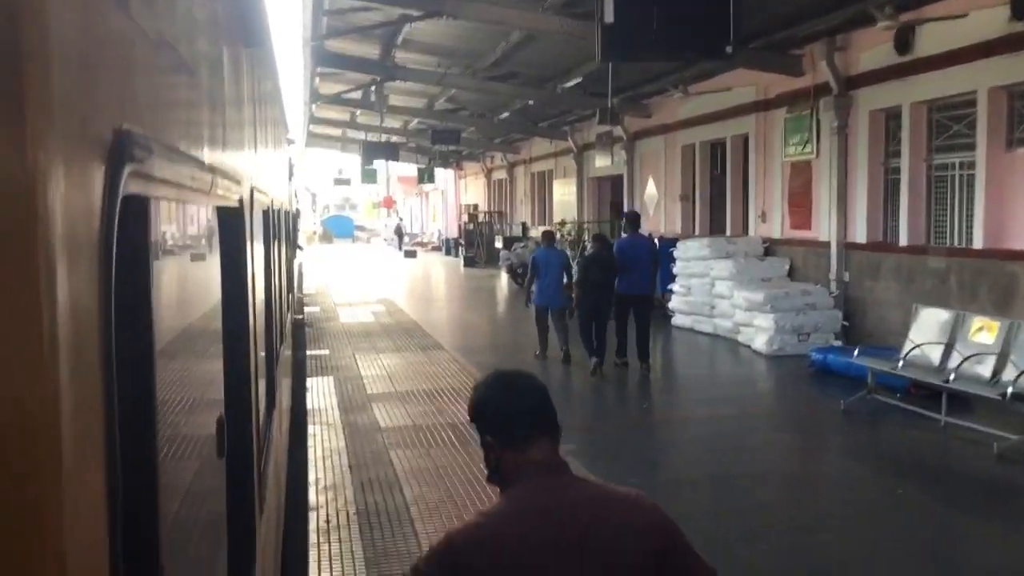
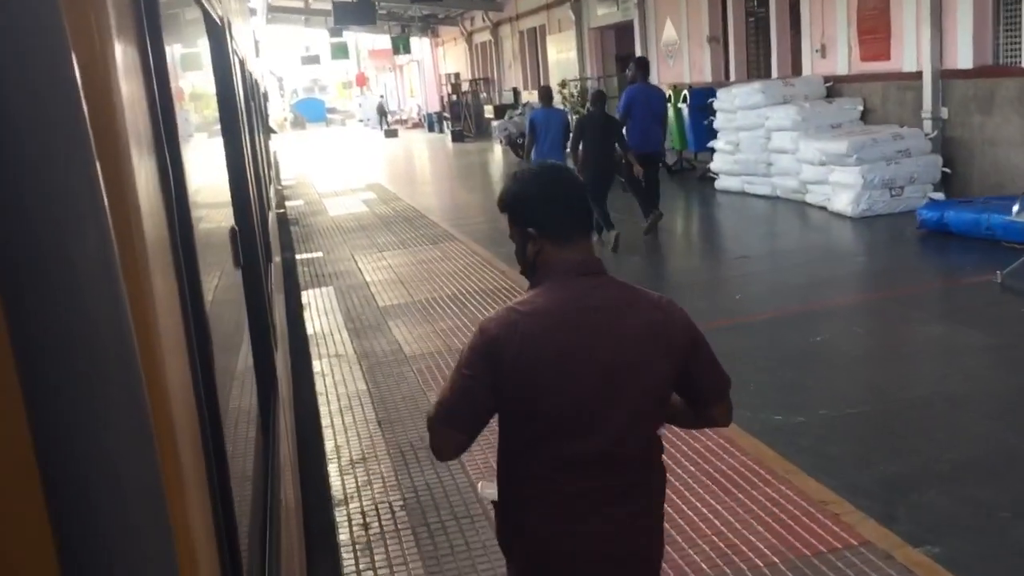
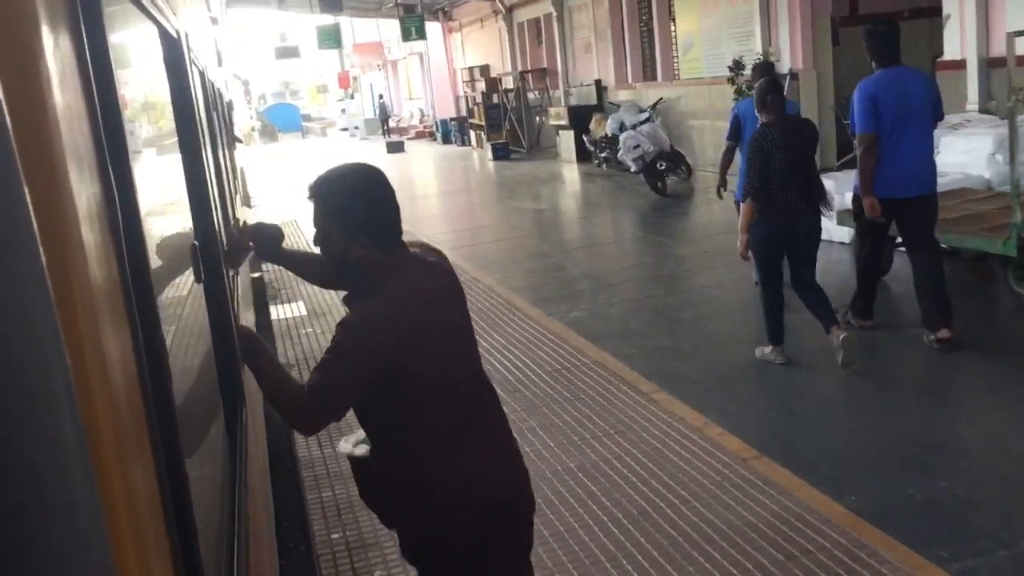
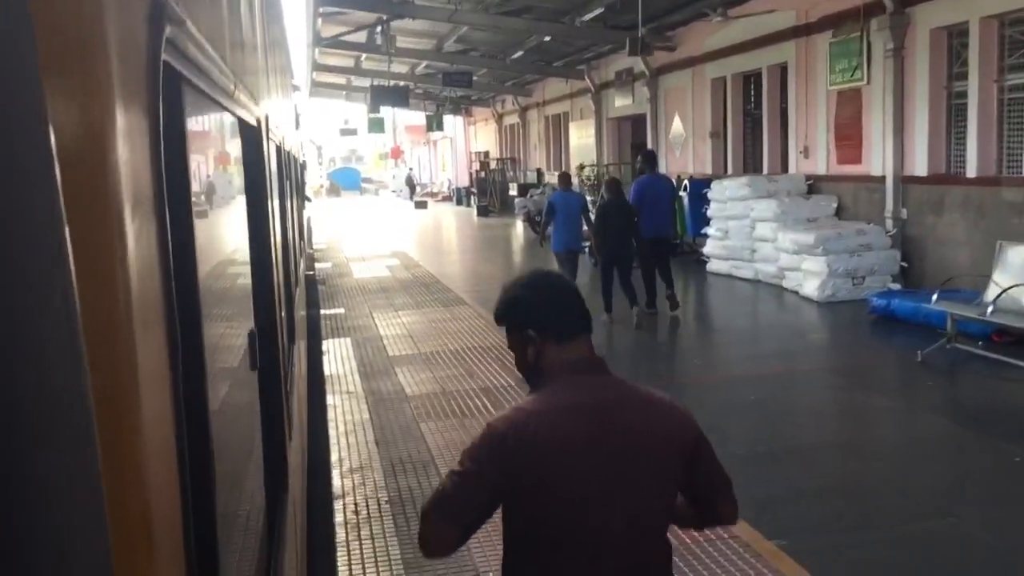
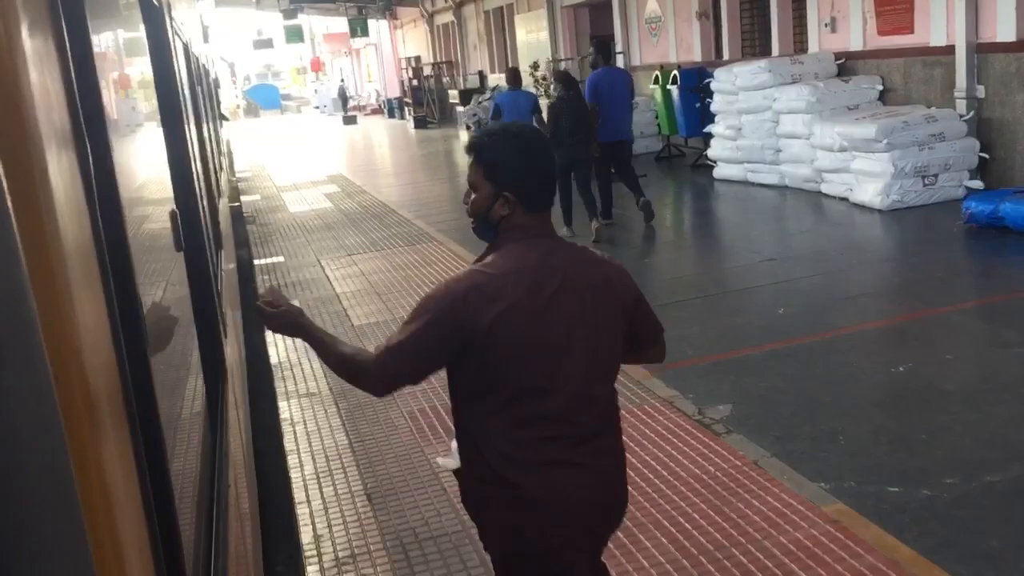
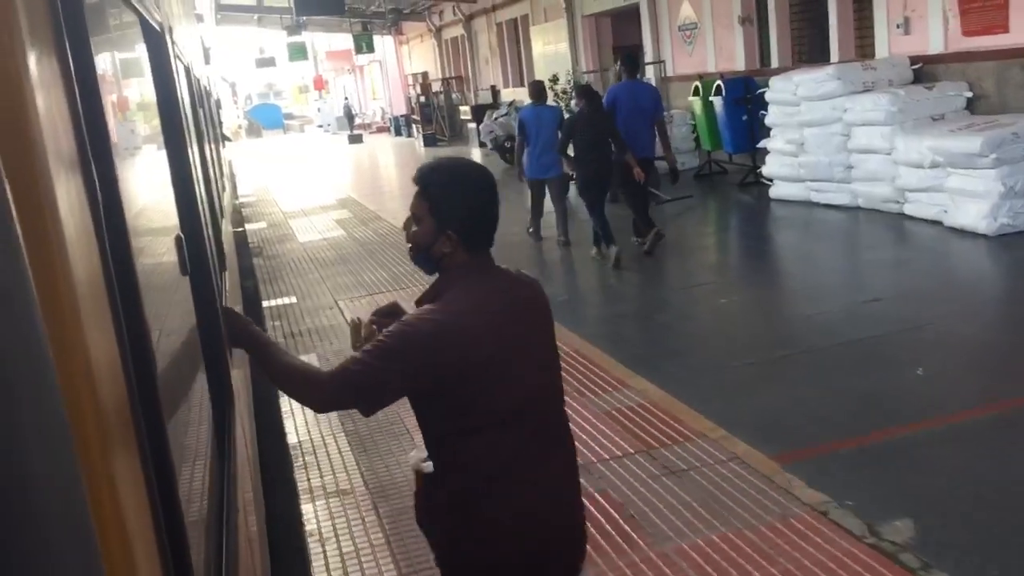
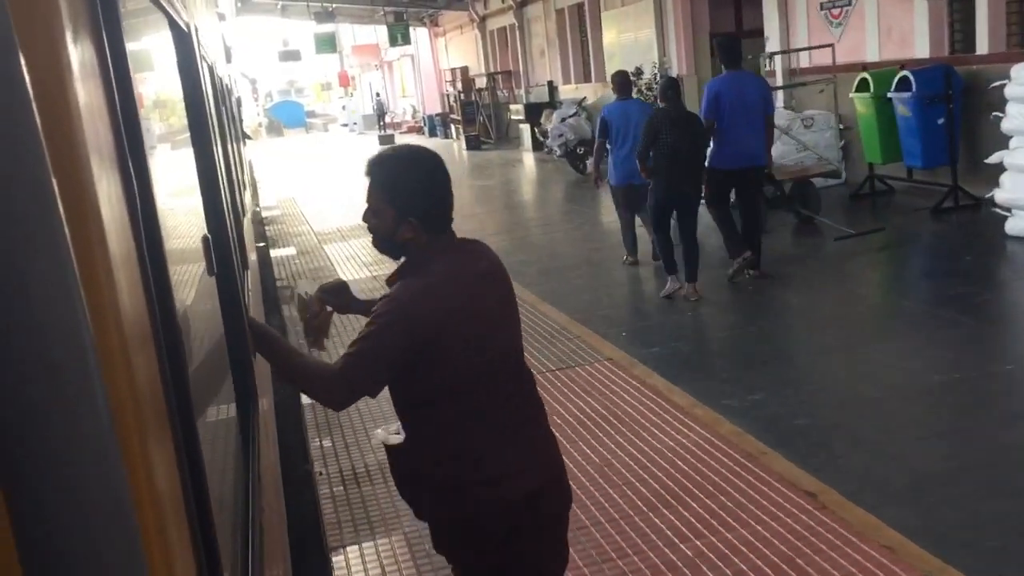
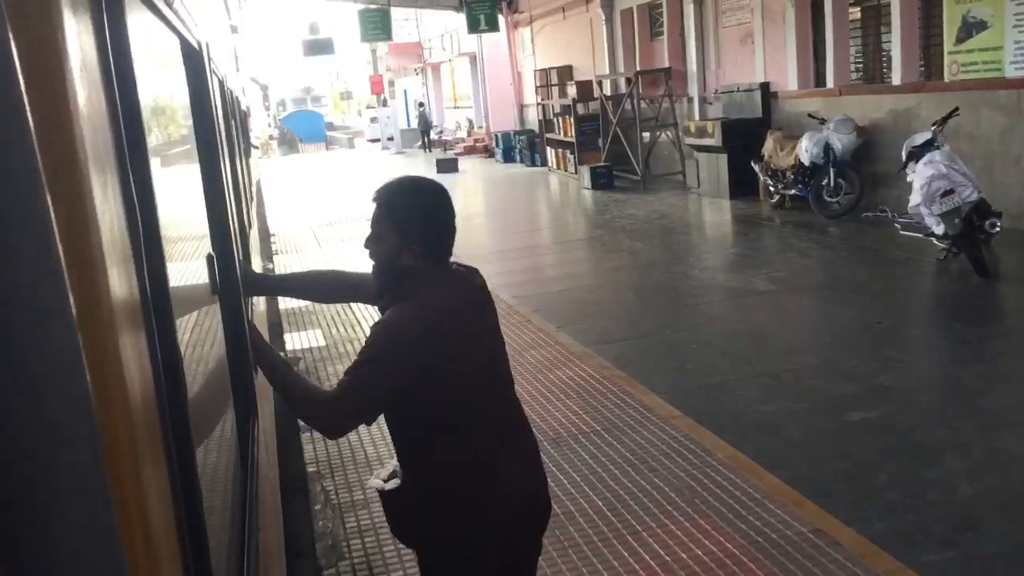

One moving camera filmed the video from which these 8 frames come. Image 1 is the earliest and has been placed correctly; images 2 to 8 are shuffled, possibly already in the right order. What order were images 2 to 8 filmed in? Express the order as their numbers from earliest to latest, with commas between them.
4, 2, 5, 6, 7, 3, 8
